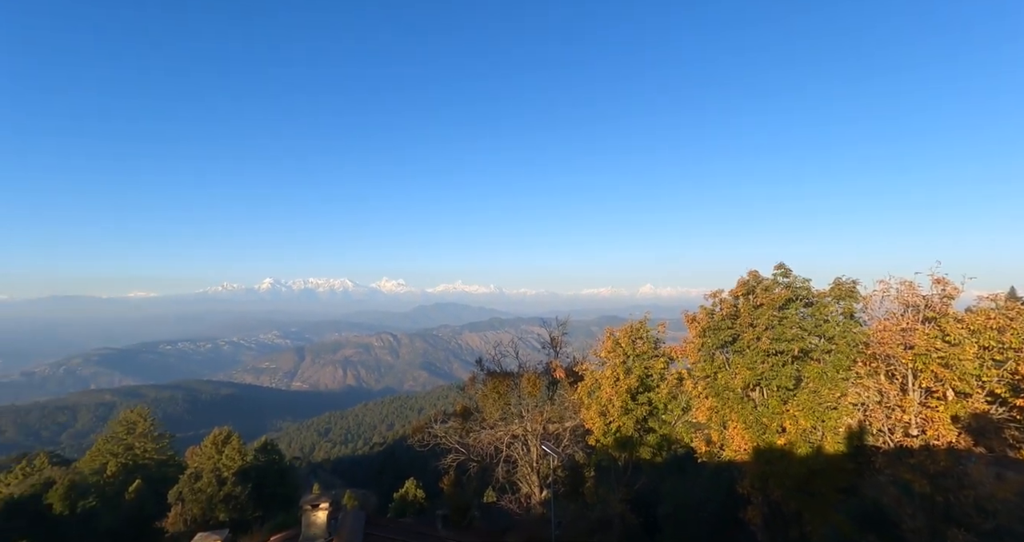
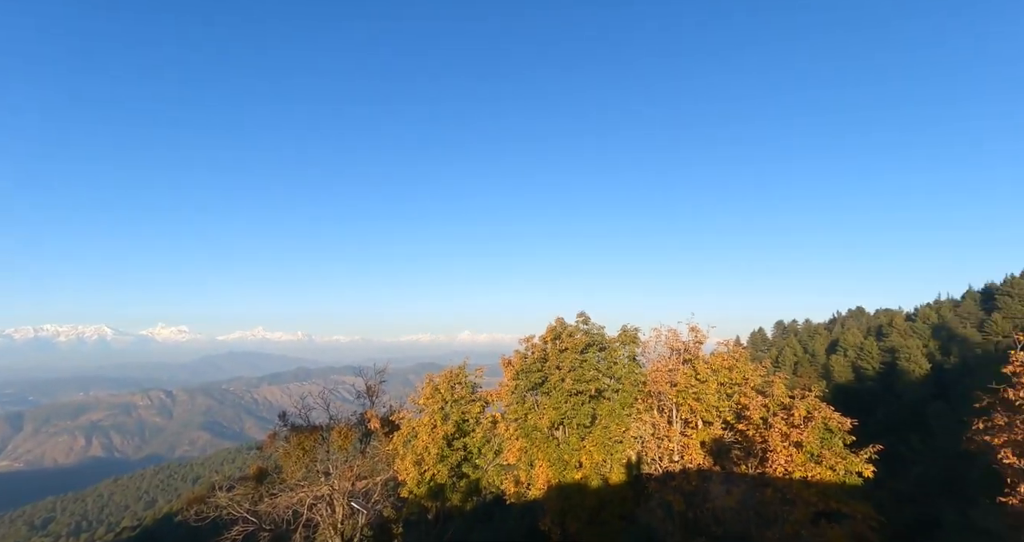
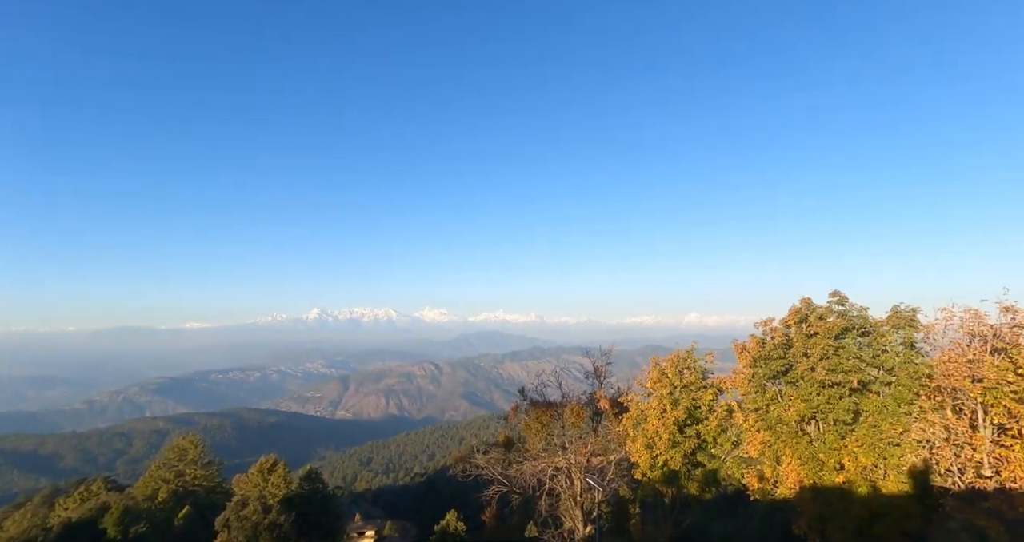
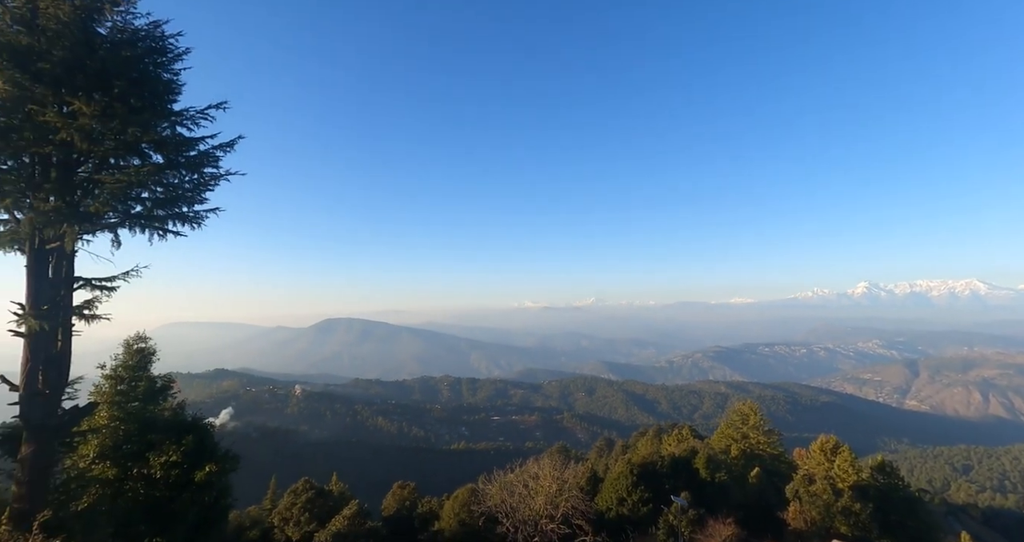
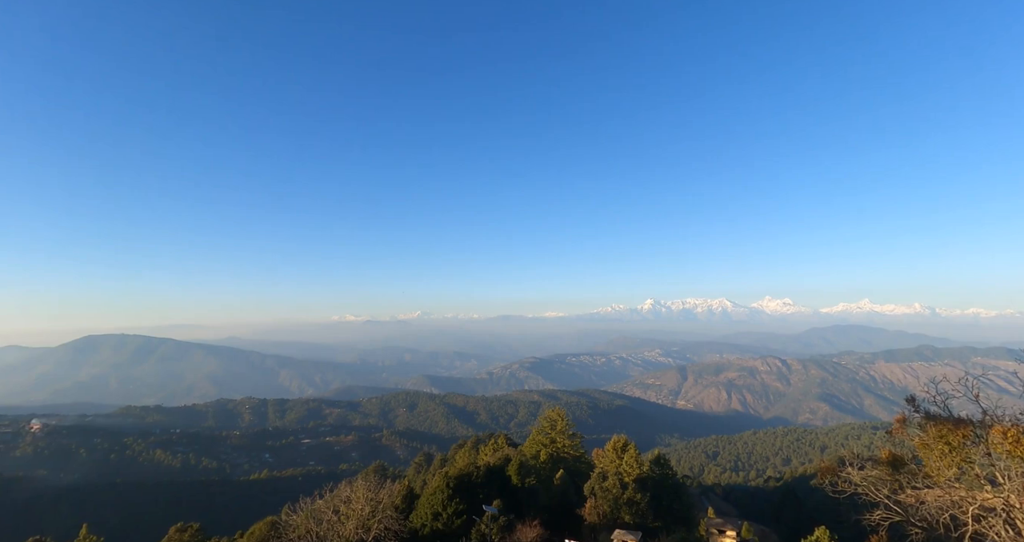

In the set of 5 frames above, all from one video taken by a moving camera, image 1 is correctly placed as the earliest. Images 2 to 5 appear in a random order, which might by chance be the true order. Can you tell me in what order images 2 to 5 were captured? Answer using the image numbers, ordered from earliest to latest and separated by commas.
5, 4, 3, 2
